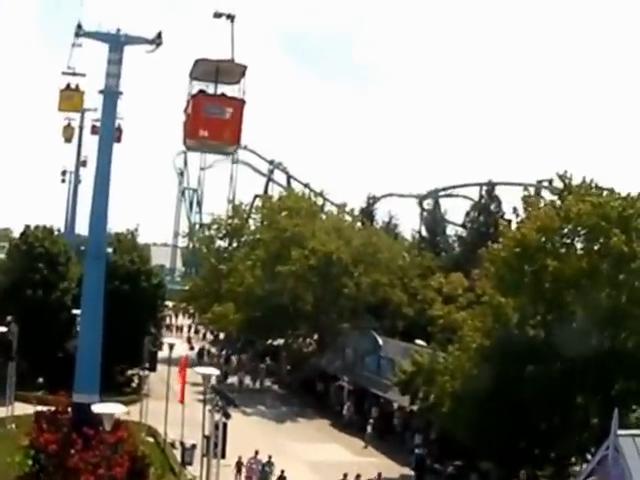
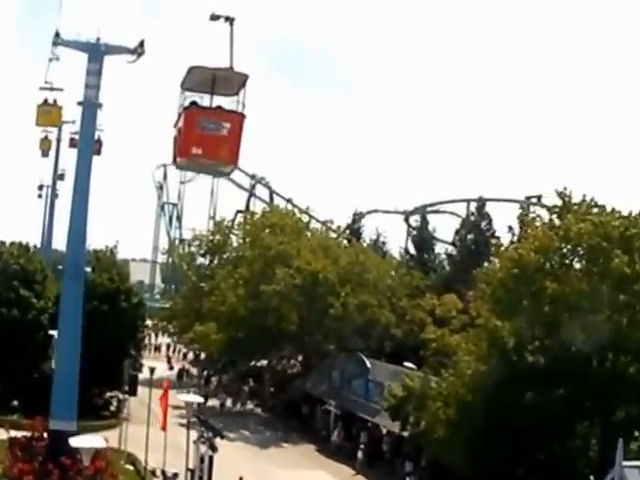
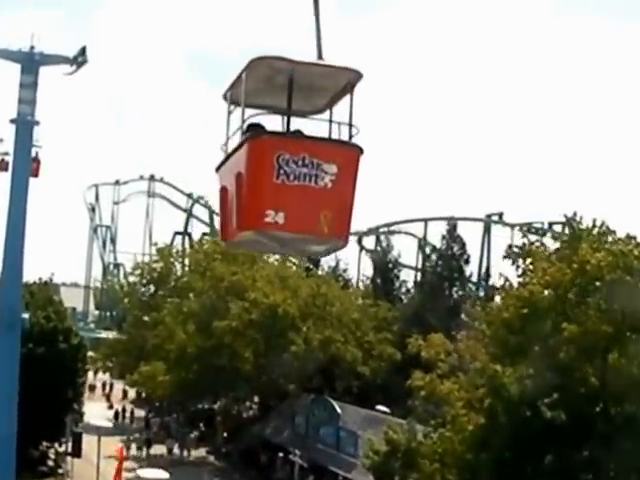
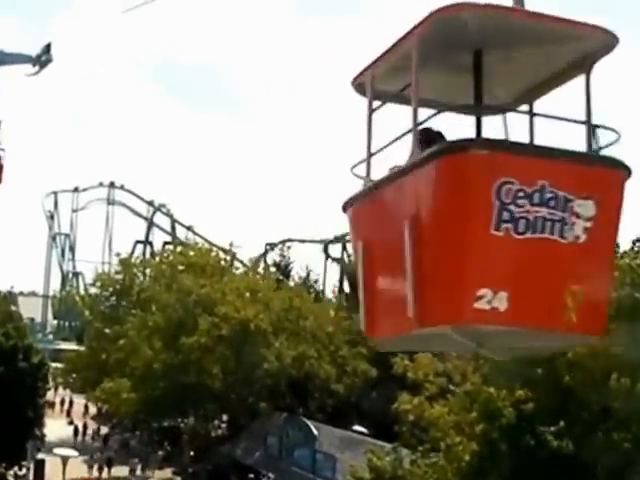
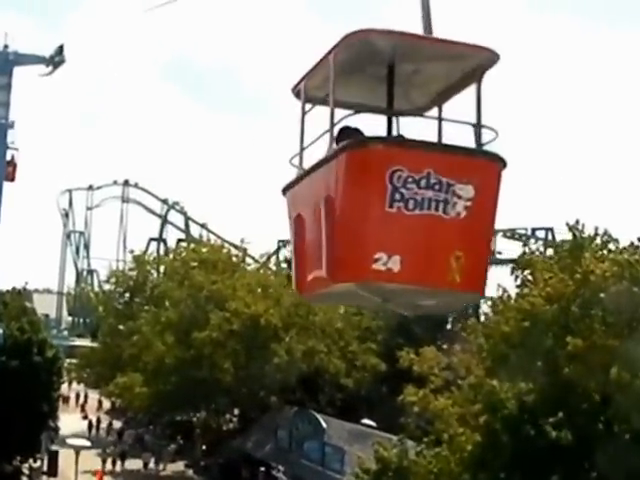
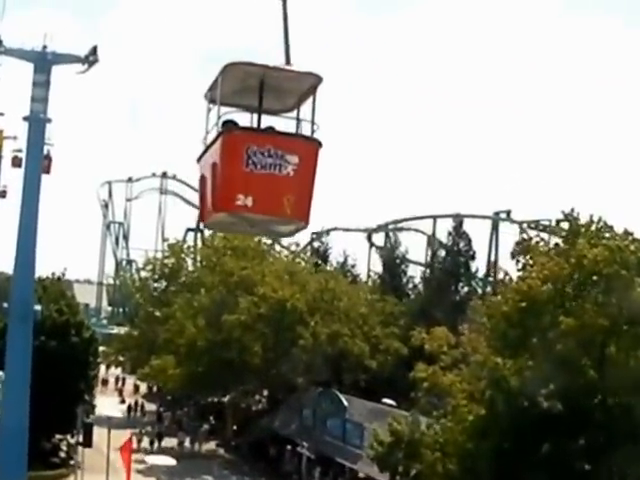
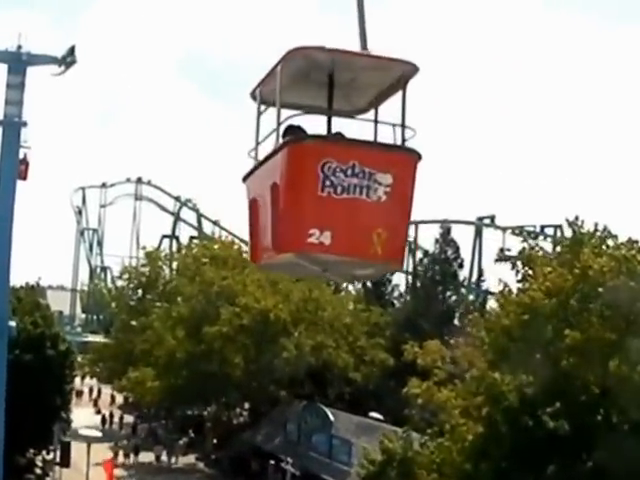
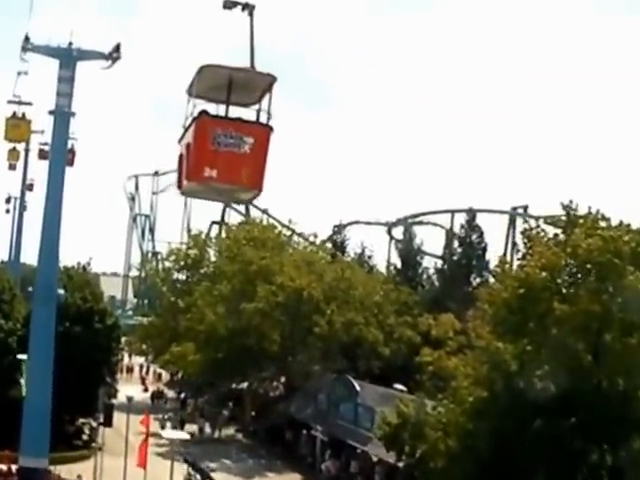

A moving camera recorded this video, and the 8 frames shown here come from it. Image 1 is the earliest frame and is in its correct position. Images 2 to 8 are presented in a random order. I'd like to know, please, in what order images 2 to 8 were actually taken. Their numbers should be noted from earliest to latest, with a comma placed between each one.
2, 8, 6, 3, 7, 5, 4
